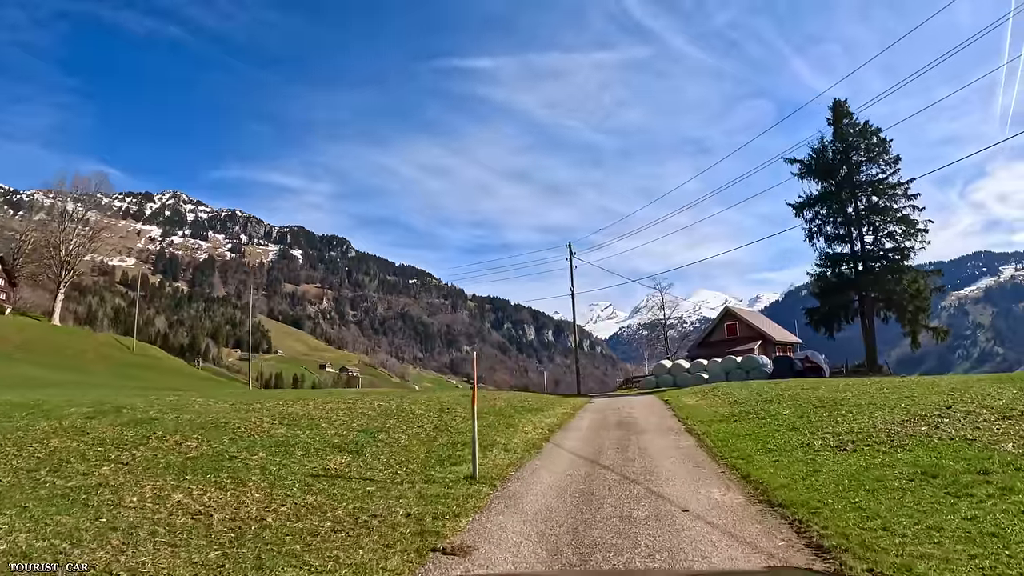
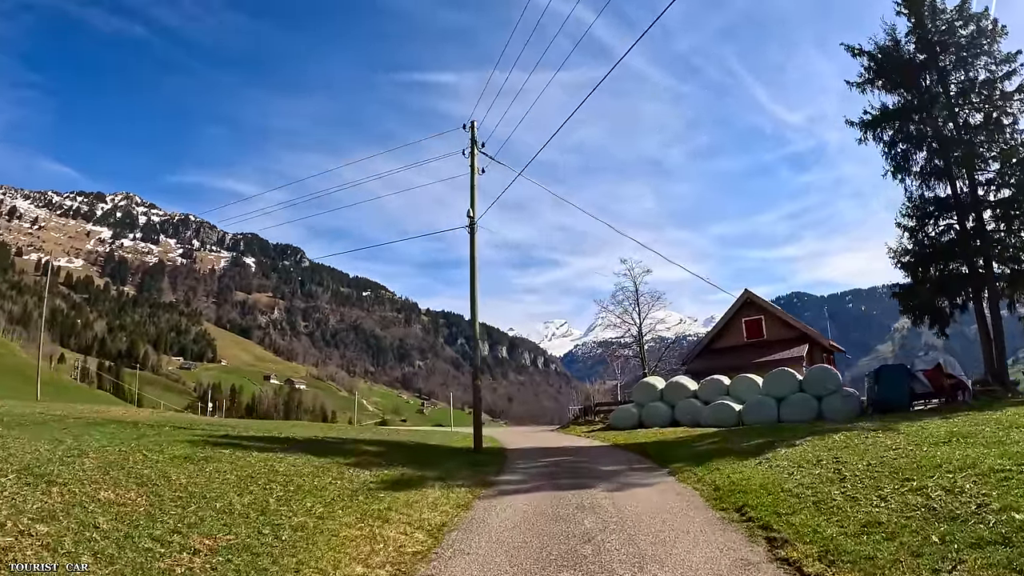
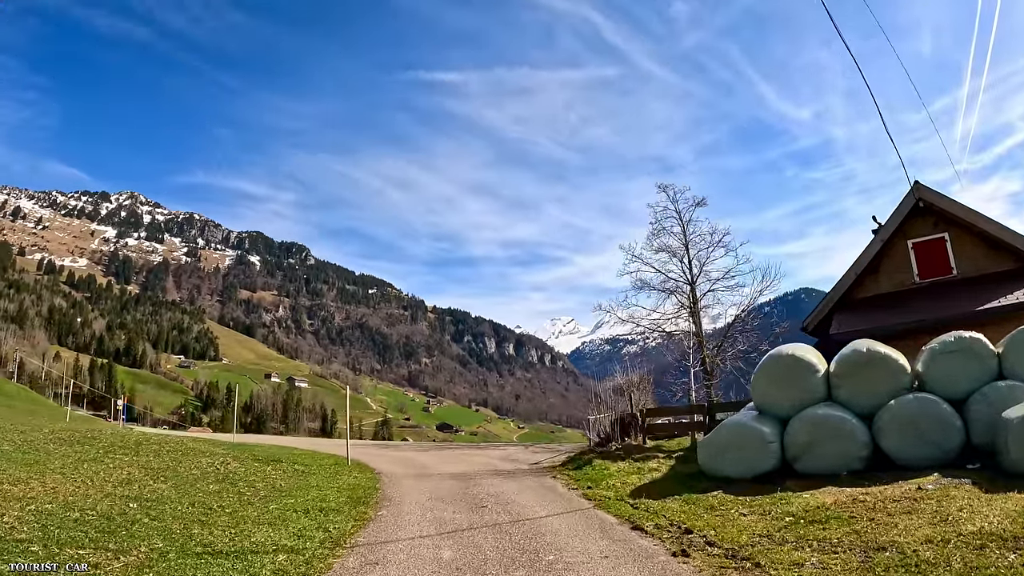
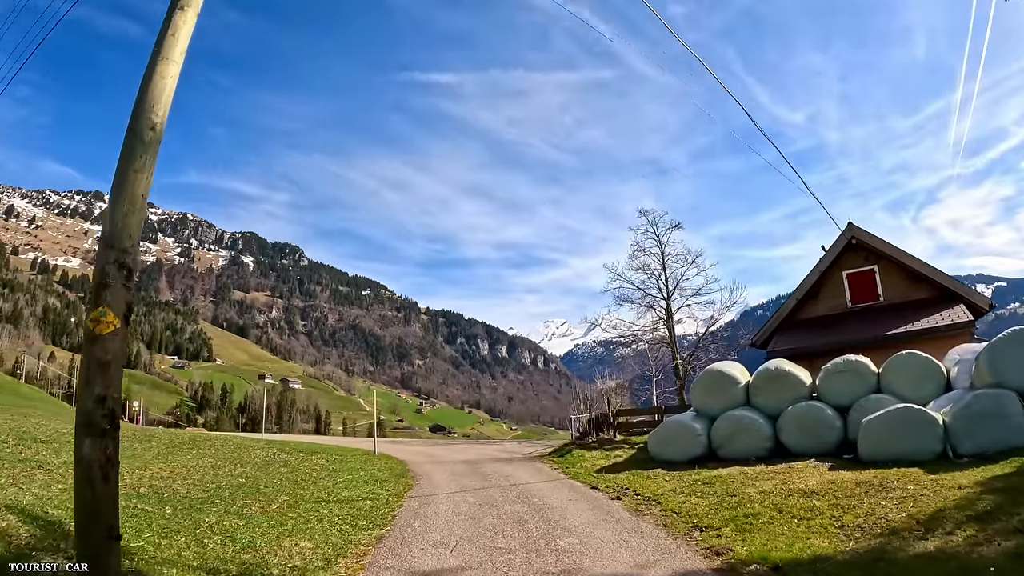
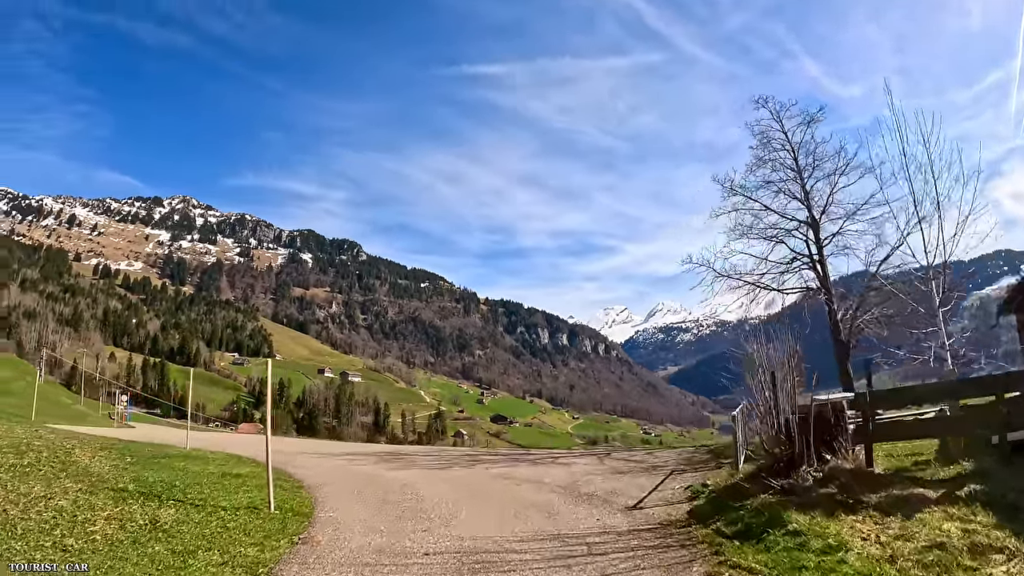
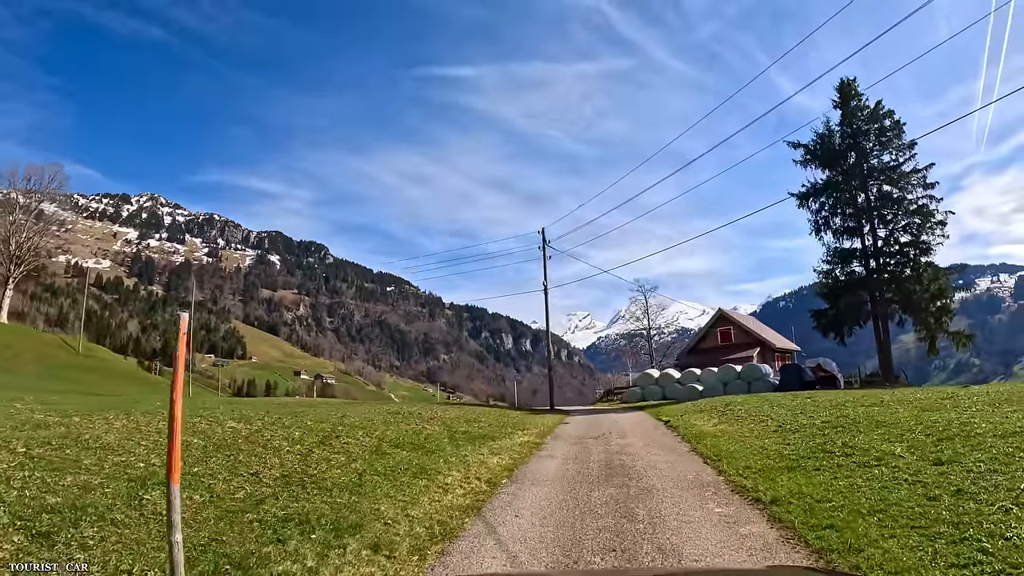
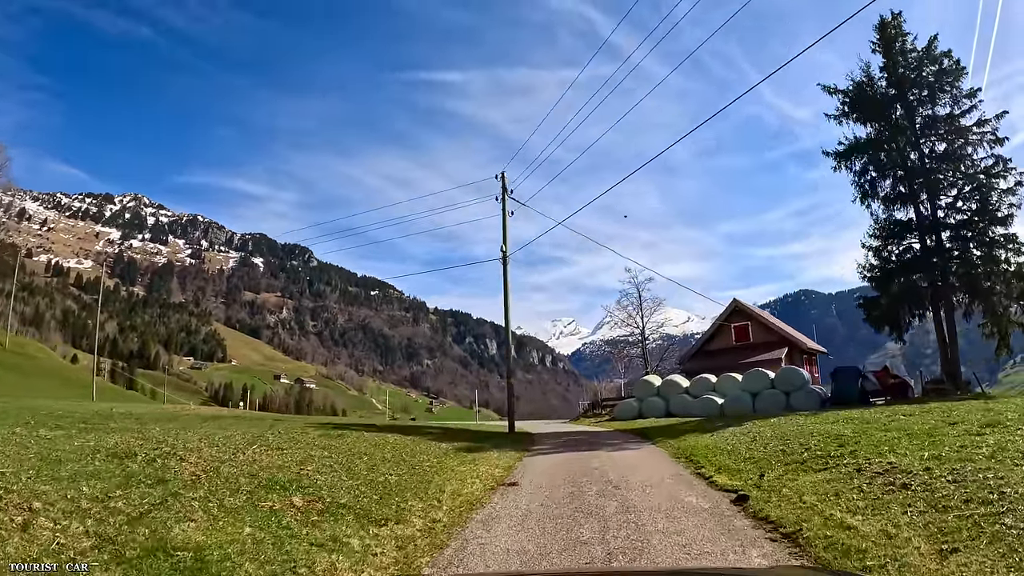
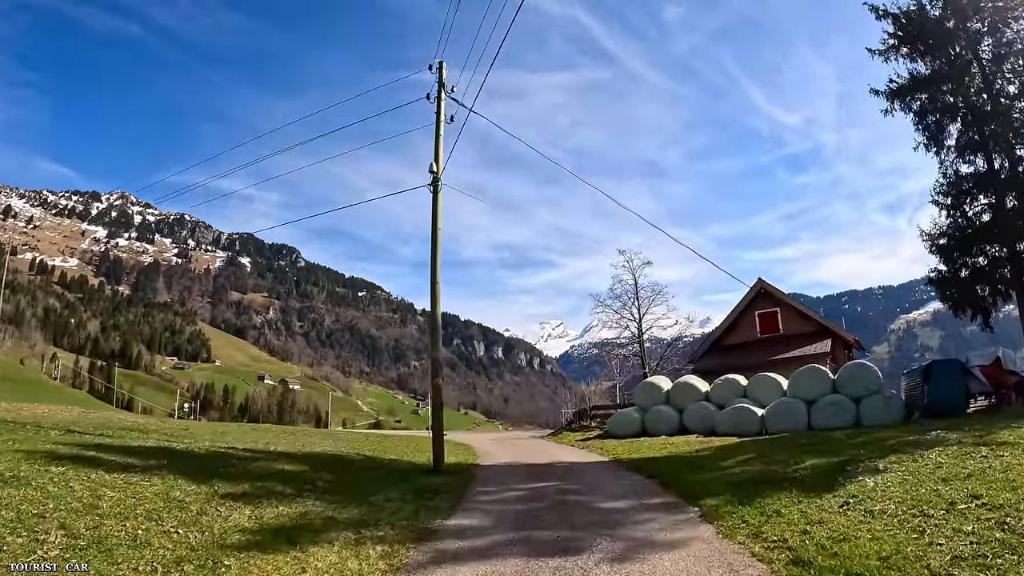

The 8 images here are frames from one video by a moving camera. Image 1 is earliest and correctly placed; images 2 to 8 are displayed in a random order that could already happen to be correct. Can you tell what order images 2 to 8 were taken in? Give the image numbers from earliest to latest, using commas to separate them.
6, 7, 2, 8, 4, 3, 5
